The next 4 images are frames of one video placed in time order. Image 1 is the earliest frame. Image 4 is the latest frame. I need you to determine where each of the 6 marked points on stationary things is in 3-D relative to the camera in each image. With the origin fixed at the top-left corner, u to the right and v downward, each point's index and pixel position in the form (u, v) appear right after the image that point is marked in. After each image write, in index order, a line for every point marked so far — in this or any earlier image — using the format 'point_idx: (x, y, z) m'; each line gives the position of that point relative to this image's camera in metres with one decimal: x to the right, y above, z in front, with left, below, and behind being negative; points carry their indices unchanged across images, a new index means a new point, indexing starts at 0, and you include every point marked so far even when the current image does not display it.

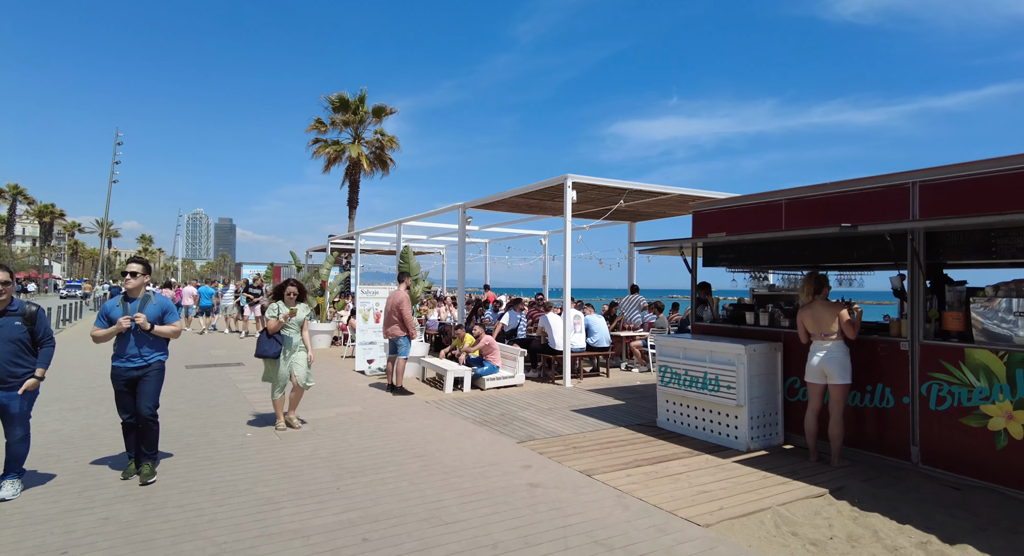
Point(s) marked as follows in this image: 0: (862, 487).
0: (+2.7, -1.6, +4.9) m
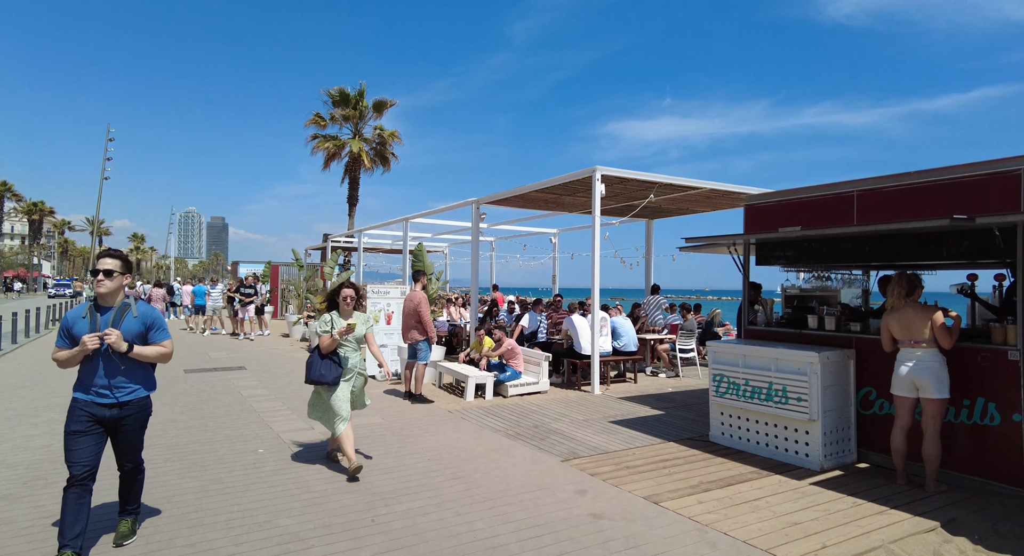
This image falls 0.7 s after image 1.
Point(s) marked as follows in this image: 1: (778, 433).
0: (+3.2, -1.6, +4.3) m
1: (+2.4, -1.4, +5.9) m
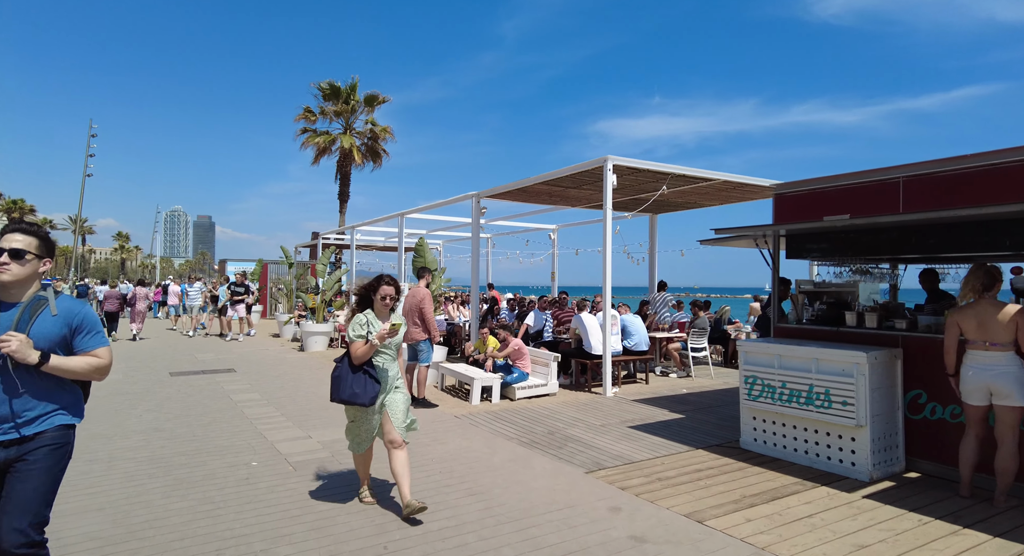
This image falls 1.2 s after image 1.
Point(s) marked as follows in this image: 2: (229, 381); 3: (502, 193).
0: (+3.3, -1.6, +3.9) m
1: (+2.6, -1.4, +5.4) m
2: (-4.7, -1.7, +10.4) m
3: (-0.2, +1.6, +12.1) m
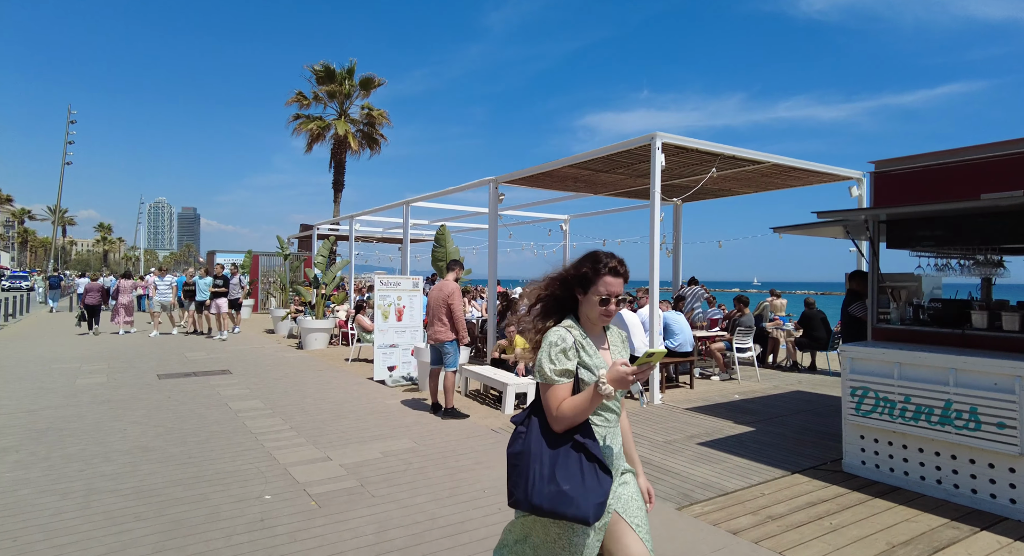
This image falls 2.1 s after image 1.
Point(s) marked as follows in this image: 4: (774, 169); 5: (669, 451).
0: (+3.9, -1.5, +2.9) m
1: (+3.1, -1.3, +4.5) m
2: (-4.2, -1.6, +9.3) m
3: (+0.2, +1.7, +11.1) m
4: (+4.1, +1.7, +9.7) m
5: (+1.4, -1.6, +5.8) m
